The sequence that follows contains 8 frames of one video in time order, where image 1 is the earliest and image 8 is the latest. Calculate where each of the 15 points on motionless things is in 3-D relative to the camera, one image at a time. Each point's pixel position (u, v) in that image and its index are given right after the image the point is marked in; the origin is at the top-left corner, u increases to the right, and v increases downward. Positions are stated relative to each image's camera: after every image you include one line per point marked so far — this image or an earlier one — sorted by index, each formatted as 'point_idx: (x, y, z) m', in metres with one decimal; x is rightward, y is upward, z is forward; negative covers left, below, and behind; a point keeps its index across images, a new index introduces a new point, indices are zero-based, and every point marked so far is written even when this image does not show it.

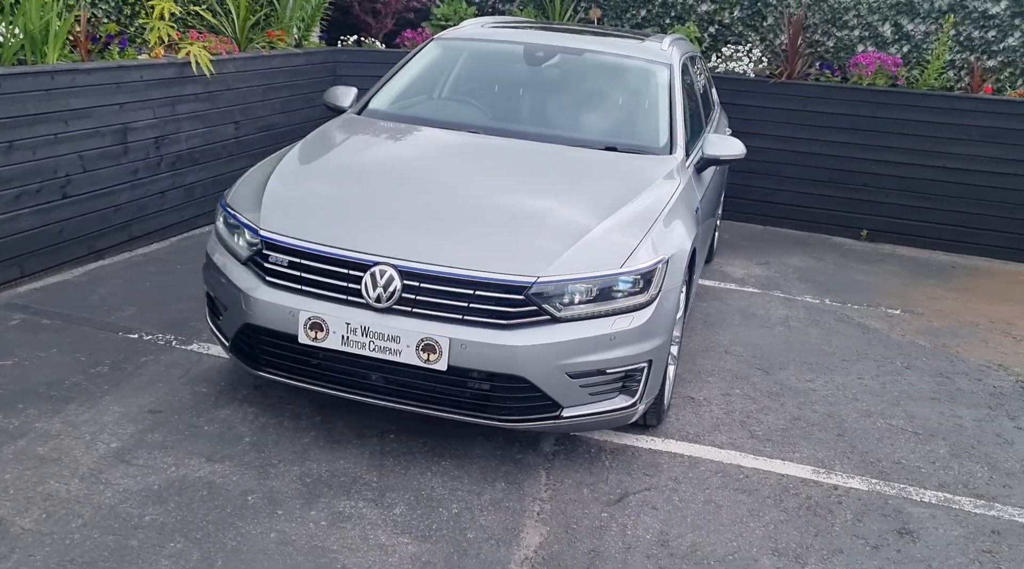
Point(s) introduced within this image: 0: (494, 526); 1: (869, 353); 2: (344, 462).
0: (-0.1, -0.8, +2.9) m
1: (+1.9, -0.4, +4.7) m
2: (-0.6, -0.6, +3.2) m
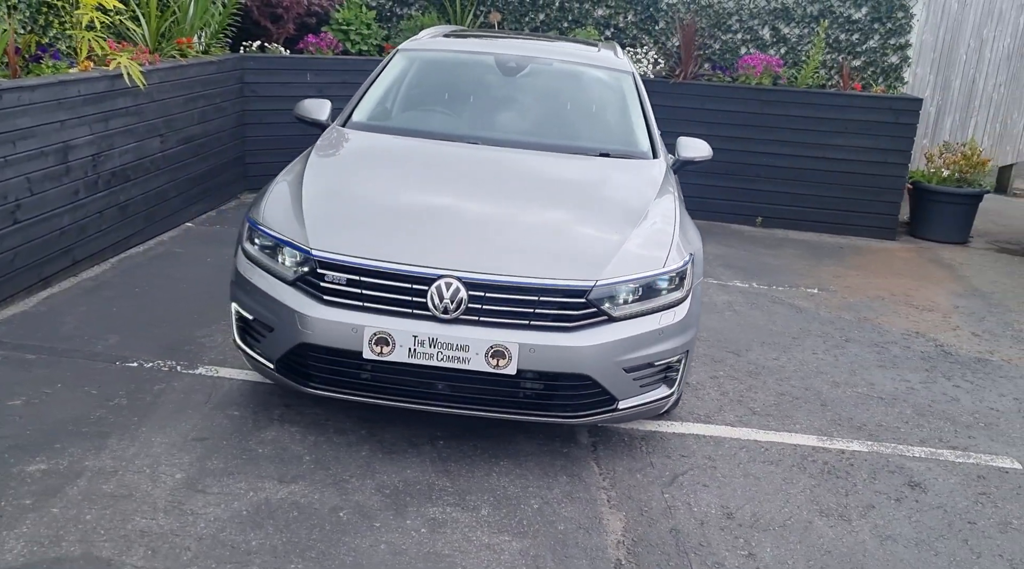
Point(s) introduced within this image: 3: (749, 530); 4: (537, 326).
0: (+0.2, -0.8, +3.1) m
1: (+1.8, -0.3, +5.3) m
2: (-0.4, -0.7, +3.3) m
3: (+0.8, -0.9, +3.0) m
4: (+0.1, -0.2, +3.2) m
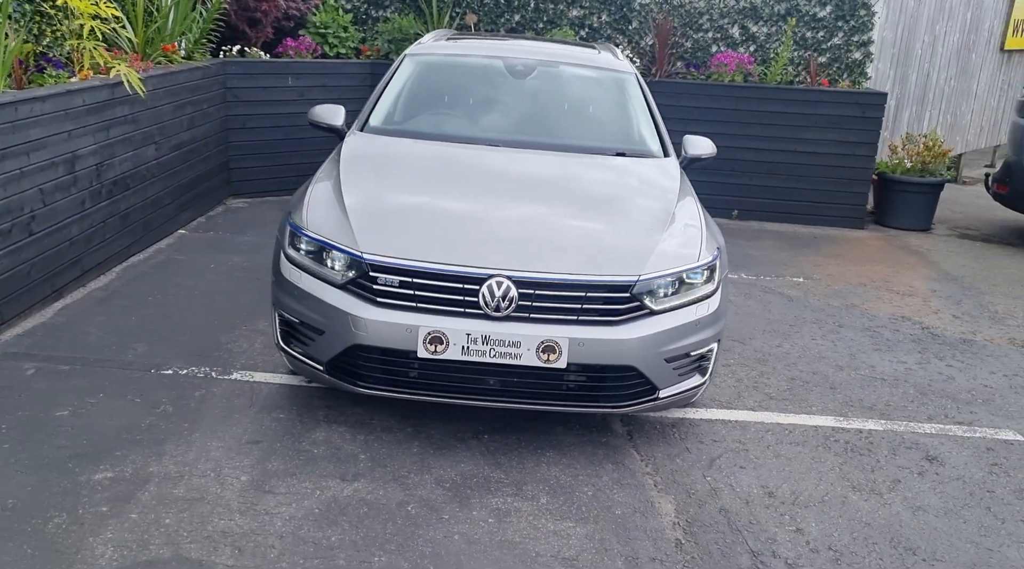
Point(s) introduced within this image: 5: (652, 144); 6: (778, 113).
0: (+0.4, -0.8, +3.2) m
1: (+1.9, -0.2, +5.5) m
2: (-0.2, -0.7, +3.4) m
3: (+1.0, -0.8, +3.2) m
4: (+0.3, -0.1, +3.3) m
5: (+0.8, +0.8, +4.8) m
6: (+2.4, +1.6, +8.0) m
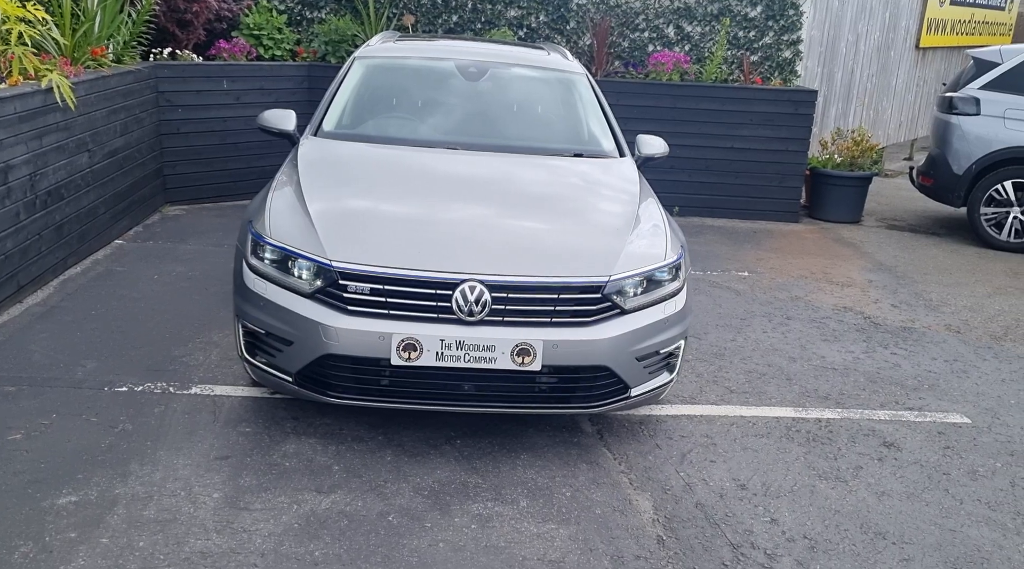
0: (+0.4, -0.8, +3.3) m
1: (+1.6, -0.2, +5.7) m
2: (-0.3, -0.7, +3.4) m
3: (+1.0, -0.8, +3.3) m
4: (+0.2, -0.1, +3.4) m
5: (+0.6, +0.8, +4.8) m
6: (+1.9, +1.6, +8.2) m
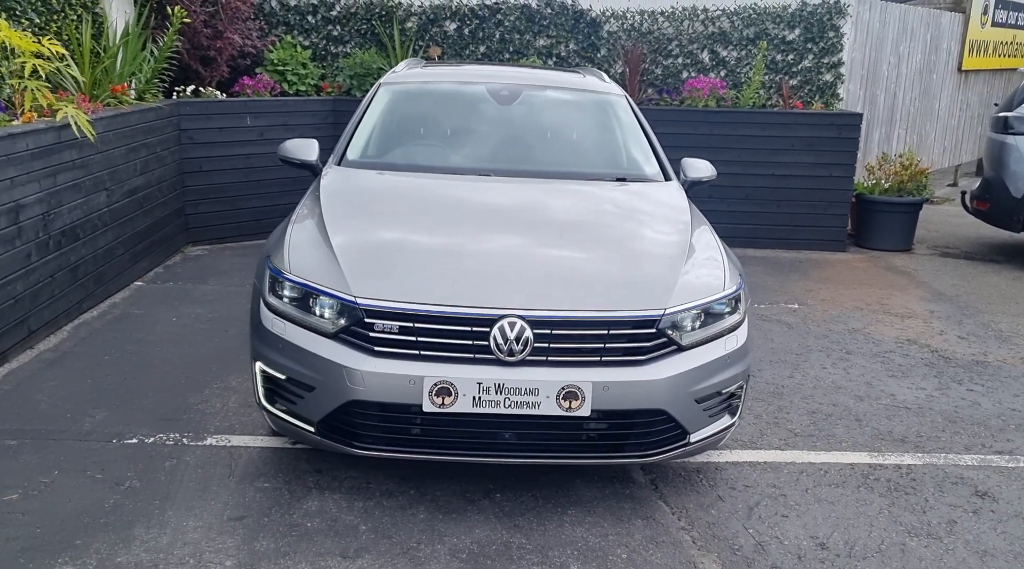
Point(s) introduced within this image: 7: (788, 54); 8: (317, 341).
0: (+0.5, -0.9, +2.9) m
1: (+1.8, -0.4, +5.3) m
2: (-0.1, -0.8, +3.0) m
3: (+1.1, -0.9, +2.9) m
4: (+0.3, -0.3, +3.0) m
5: (+0.7, +0.6, +4.5) m
6: (+2.2, +1.3, +7.8) m
7: (+2.7, +2.2, +8.4) m
8: (-0.7, -0.2, +3.0) m
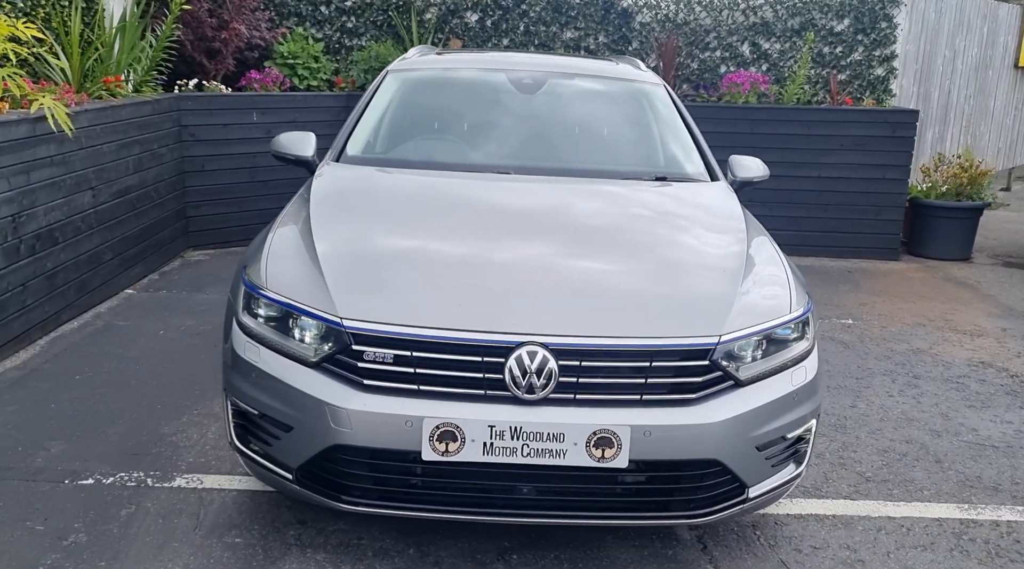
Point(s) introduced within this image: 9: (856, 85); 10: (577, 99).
0: (+0.6, -1.0, +2.3) m
1: (+1.9, -0.4, +4.7) m
2: (-0.1, -0.9, +2.4) m
3: (+1.2, -1.0, +2.3) m
4: (+0.4, -0.3, +2.4) m
5: (+0.8, +0.5, +3.9) m
6: (+2.4, +1.2, +7.2) m
7: (+2.9, +2.1, +7.8) m
8: (-0.6, -0.2, +2.5) m
9: (+3.1, +1.8, +7.9) m
10: (+0.3, +0.9, +4.3) m
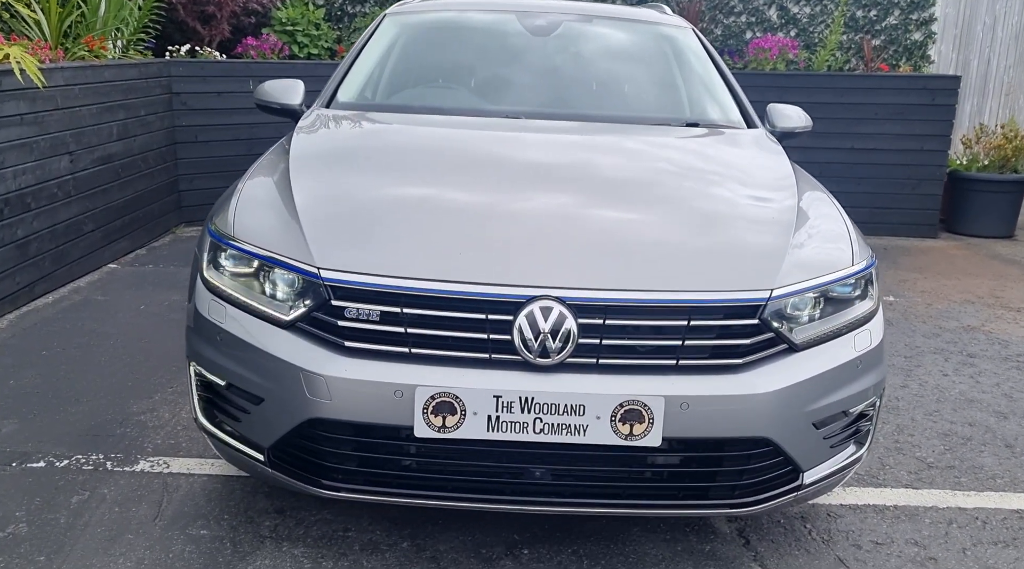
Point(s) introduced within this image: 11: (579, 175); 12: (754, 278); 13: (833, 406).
0: (+0.6, -0.8, +1.9) m
1: (+2.0, -0.3, +4.2) m
2: (0.0, -0.8, +2.1) m
3: (+1.2, -0.8, +1.9) m
4: (+0.4, -0.2, +2.0) m
5: (+0.9, +0.7, +3.5) m
6: (+2.5, +1.4, +6.8) m
7: (+3.0, +2.3, +7.4) m
8: (-0.6, -0.1, +2.1) m
9: (+3.2, +2.0, +7.4) m
10: (+0.4, +1.1, +3.8) m
11: (+0.2, +0.3, +2.7) m
12: (+0.6, 0.0, +2.1) m
13: (+0.8, -0.3, +2.2) m
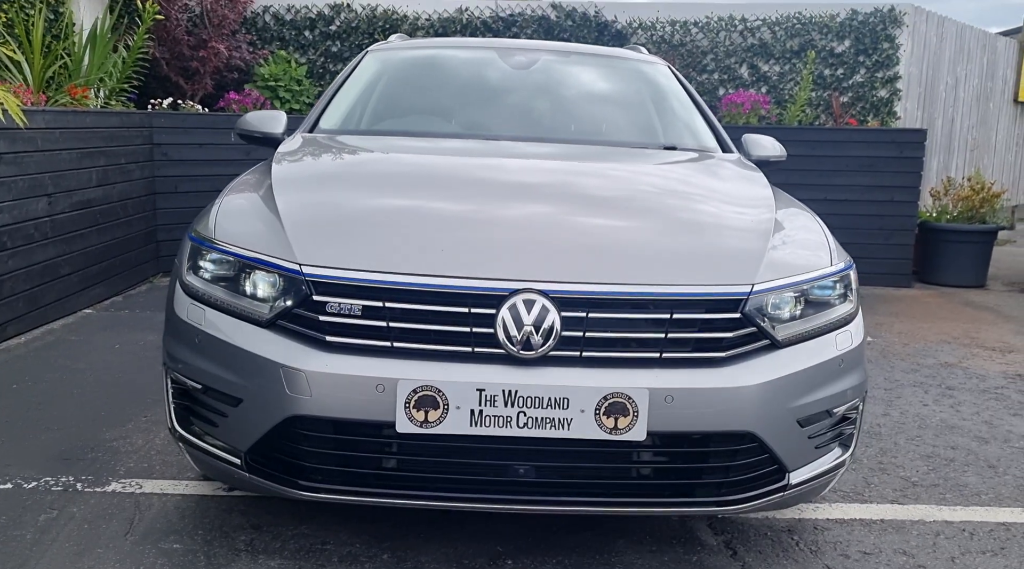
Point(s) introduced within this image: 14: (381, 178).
0: (+0.6, -0.8, +1.9) m
1: (+1.9, -0.5, +4.3) m
2: (-0.1, -0.8, +2.0) m
3: (+1.2, -0.8, +1.9) m
4: (+0.4, -0.2, +2.0) m
5: (+0.8, +0.6, +3.6) m
6: (+2.3, +1.0, +6.9) m
7: (+2.8, +1.9, +7.6) m
8: (-0.6, -0.1, +2.1) m
9: (+3.0, +1.5, +7.6) m
10: (+0.3, +0.9, +3.9) m
11: (+0.1, +0.3, +2.7) m
12: (+0.5, 0.0, +2.1) m
13: (+0.7, -0.3, +2.2) m
14: (-0.4, +0.3, +2.7) m
